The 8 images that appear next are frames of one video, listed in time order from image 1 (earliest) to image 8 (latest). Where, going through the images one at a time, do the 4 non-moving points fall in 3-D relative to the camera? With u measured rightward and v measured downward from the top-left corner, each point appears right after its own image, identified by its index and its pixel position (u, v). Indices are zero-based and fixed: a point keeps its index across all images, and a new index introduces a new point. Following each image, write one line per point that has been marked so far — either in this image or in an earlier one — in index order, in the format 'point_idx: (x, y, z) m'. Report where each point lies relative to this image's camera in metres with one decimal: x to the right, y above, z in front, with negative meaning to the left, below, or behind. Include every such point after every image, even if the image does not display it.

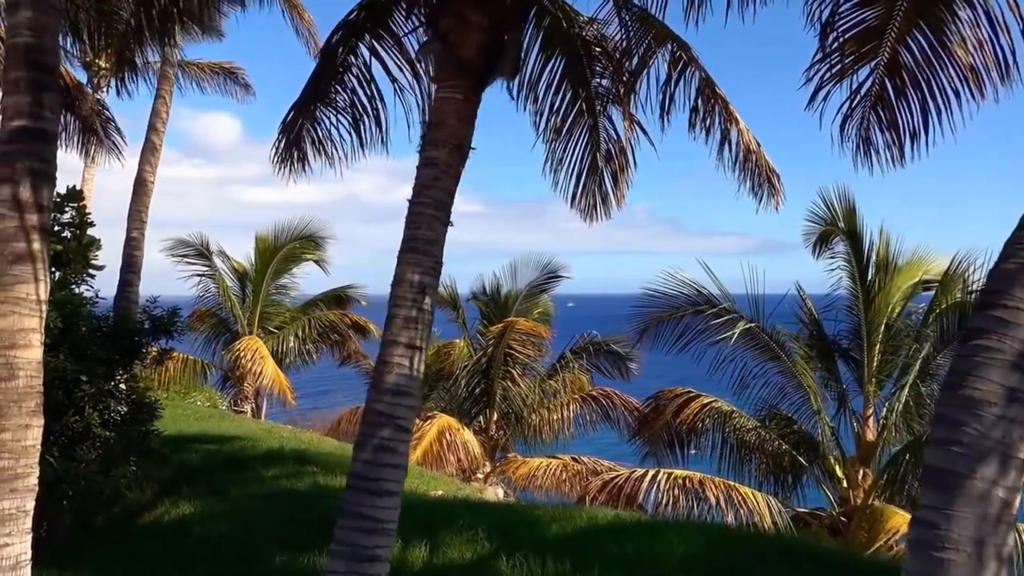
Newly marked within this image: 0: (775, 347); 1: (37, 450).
0: (+3.2, -0.7, +11.2) m
1: (-2.2, -0.8, +4.2) m
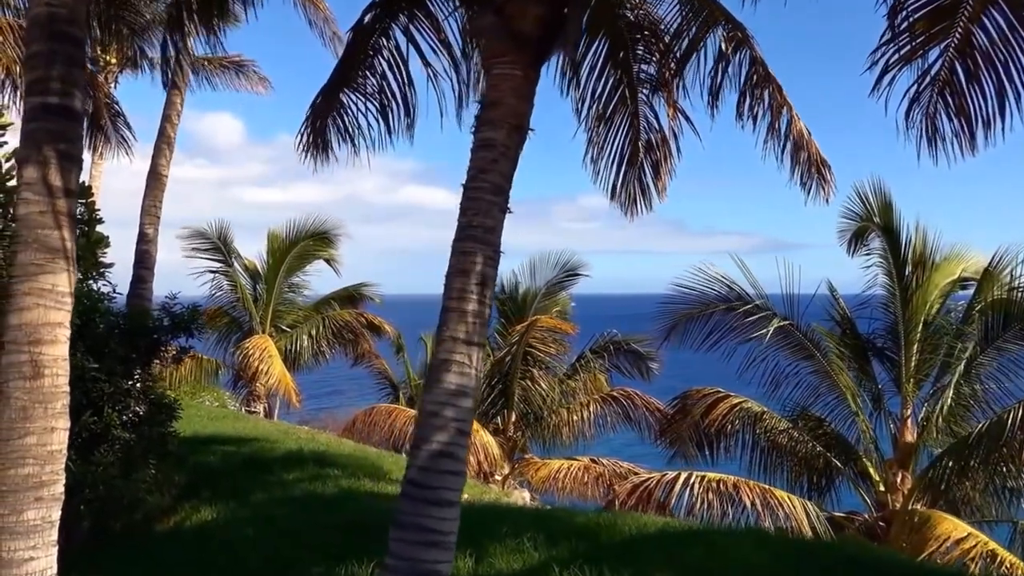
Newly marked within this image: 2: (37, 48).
0: (+3.5, -0.7, +10.8) m
1: (-1.9, -0.7, +3.9) m
2: (-2.0, +1.0, +3.9) m
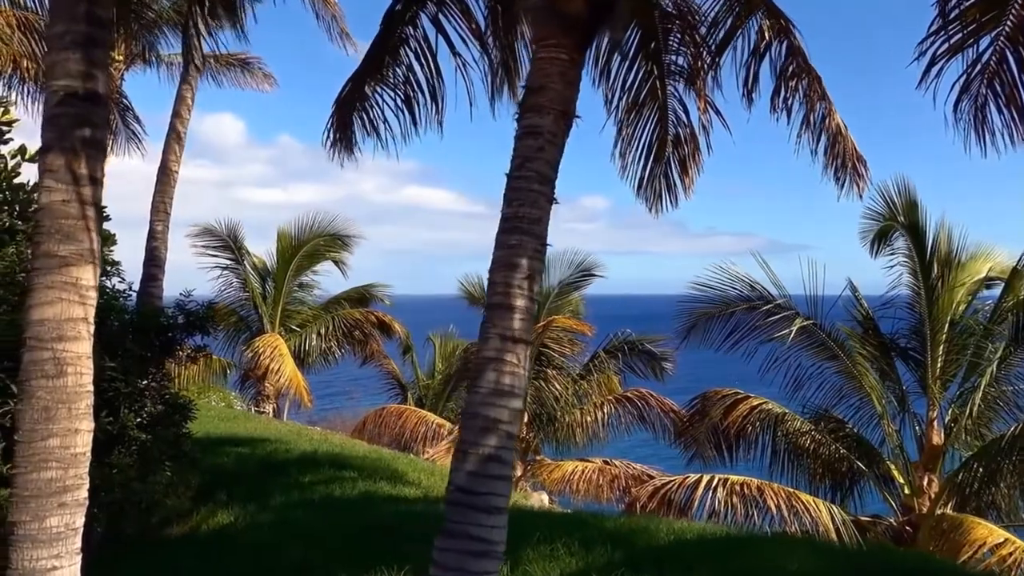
0: (+3.7, -0.7, +10.6) m
1: (-1.7, -0.7, +3.7) m
2: (-1.8, +1.0, +3.7) m
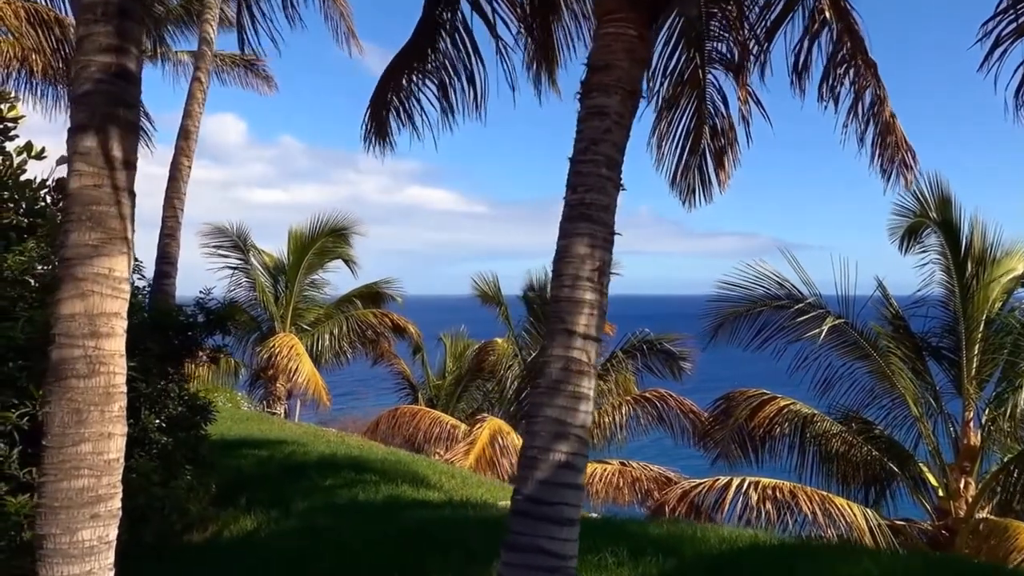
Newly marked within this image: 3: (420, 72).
0: (+4.0, -0.6, +10.3) m
1: (-1.5, -0.7, +3.4) m
2: (-1.6, +1.1, +3.4) m
3: (-0.6, +1.5, +6.3) m
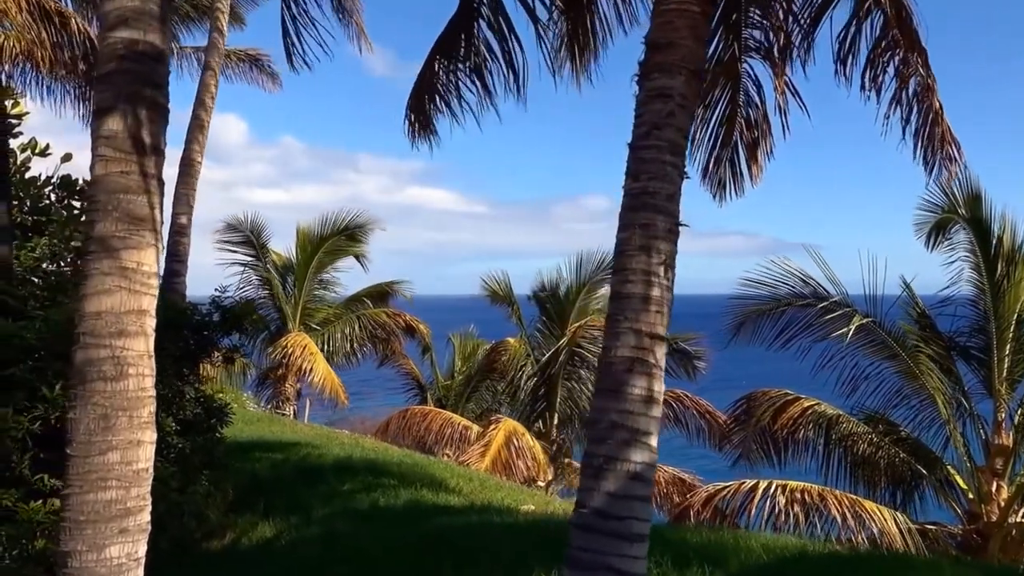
0: (+4.2, -0.6, +10.1) m
1: (-1.3, -0.6, +3.2) m
2: (-1.4, +1.1, +3.1) m
3: (-0.4, +1.5, +6.1) m
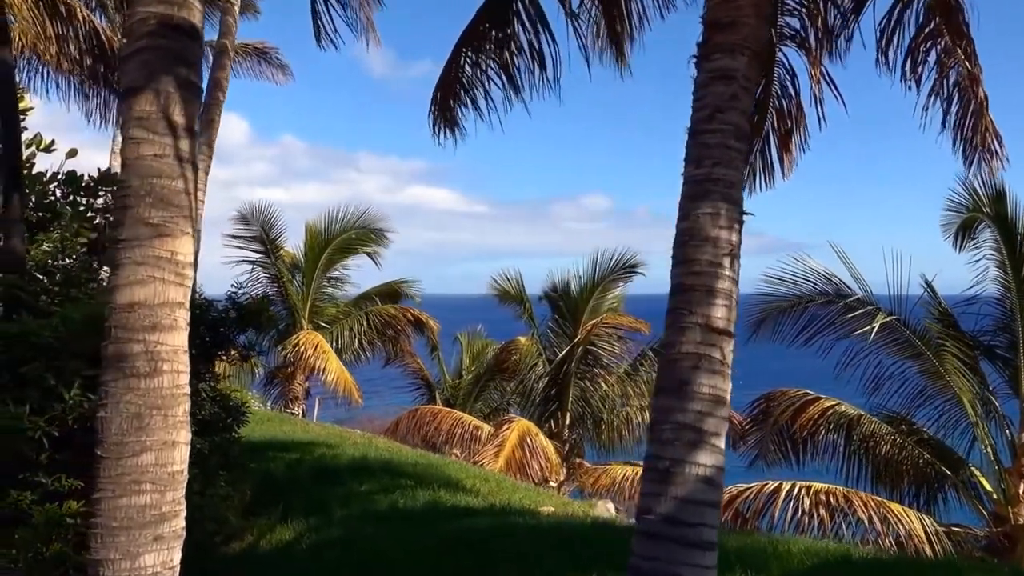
0: (+4.4, -0.6, +9.9) m
1: (-1.1, -0.6, +3.0) m
2: (-1.2, +1.1, +2.9) m
3: (-0.2, +1.6, +5.9) m
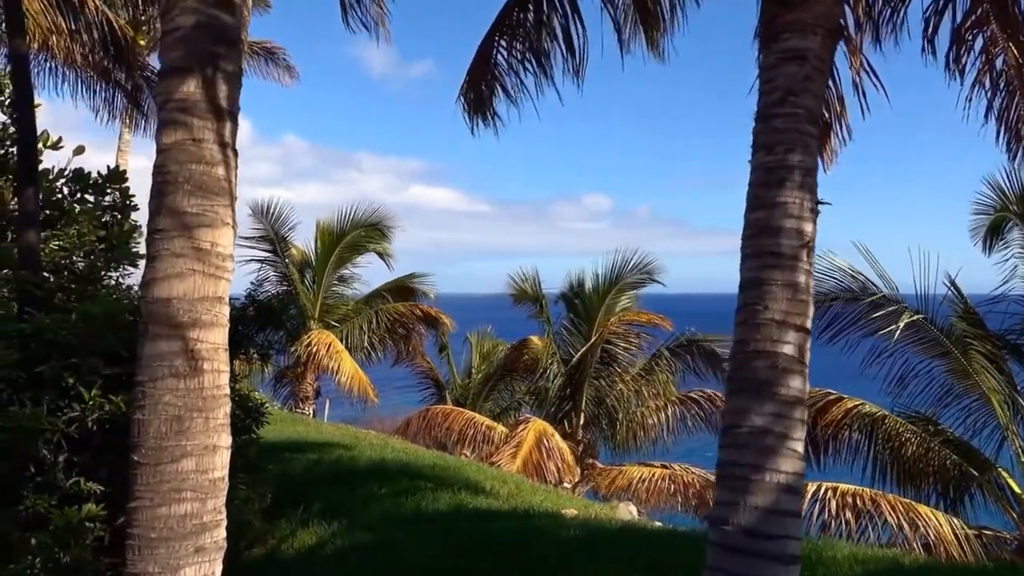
0: (+4.6, -0.6, +9.7) m
1: (-0.9, -0.6, +2.8) m
2: (-1.0, +1.1, +2.8) m
3: (0.0, +1.6, +5.7) m
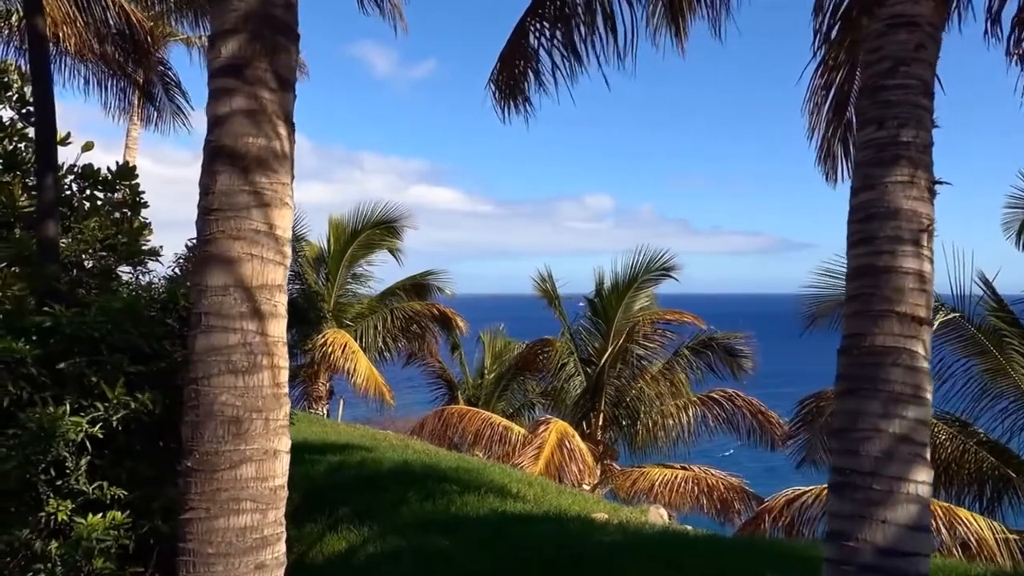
0: (+4.8, -0.6, +9.4) m
1: (-0.7, -0.6, +2.5) m
2: (-0.7, +1.2, +2.5) m
3: (+0.2, +1.6, +5.5) m
